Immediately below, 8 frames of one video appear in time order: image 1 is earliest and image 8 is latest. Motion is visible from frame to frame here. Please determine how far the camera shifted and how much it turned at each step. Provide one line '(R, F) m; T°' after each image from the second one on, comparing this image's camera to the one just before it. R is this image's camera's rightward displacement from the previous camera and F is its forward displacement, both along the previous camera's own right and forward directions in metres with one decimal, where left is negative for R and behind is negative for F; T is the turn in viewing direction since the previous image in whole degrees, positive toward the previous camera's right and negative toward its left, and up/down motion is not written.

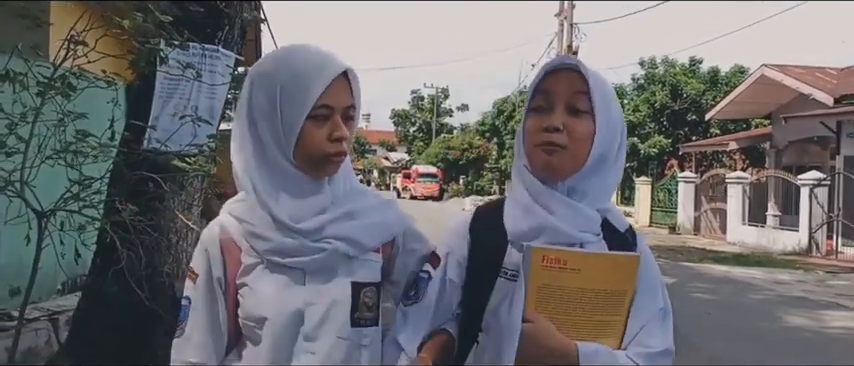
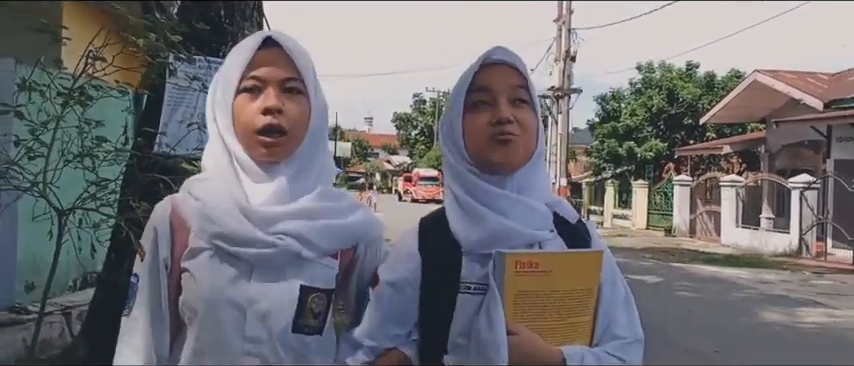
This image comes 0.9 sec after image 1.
(+0.1, -0.3) m; 0°
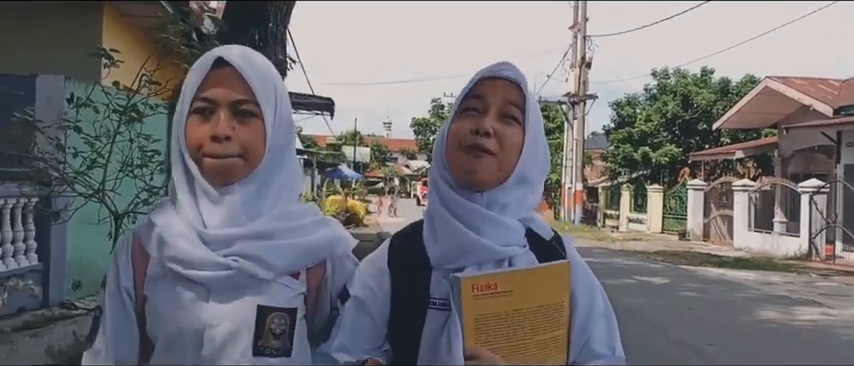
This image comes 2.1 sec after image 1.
(0.0, -0.4) m; -1°
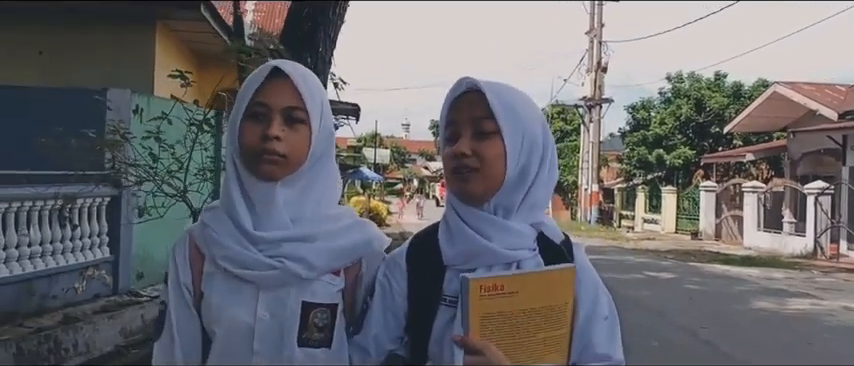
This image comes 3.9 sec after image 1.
(0.0, -0.6) m; -1°
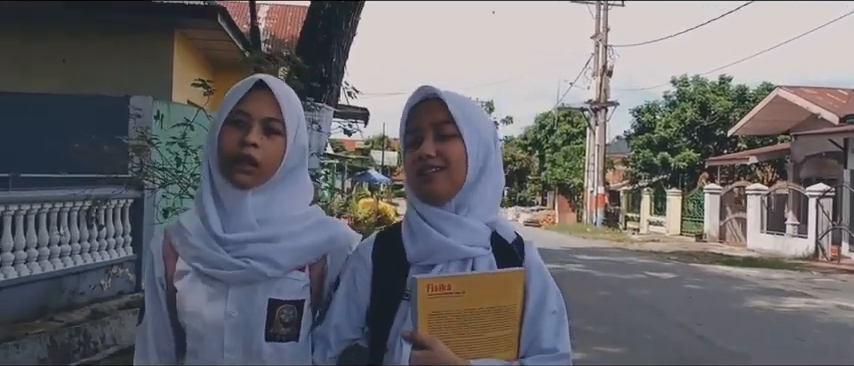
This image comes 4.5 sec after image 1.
(0.0, -0.3) m; 0°
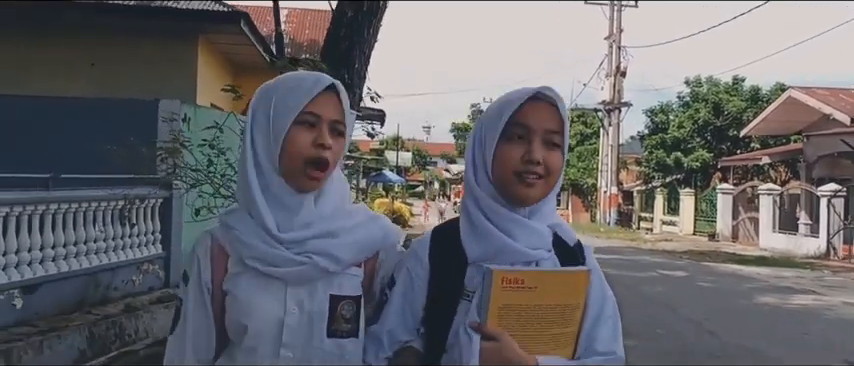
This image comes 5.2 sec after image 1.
(0.0, -0.2) m; -1°
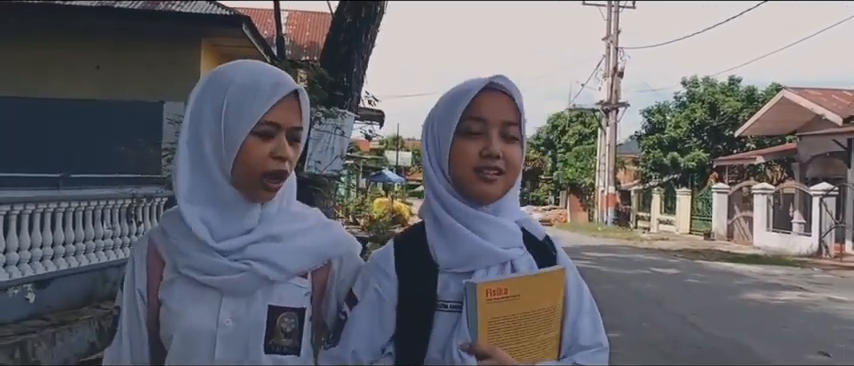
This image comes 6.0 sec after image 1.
(0.0, -0.2) m; 0°
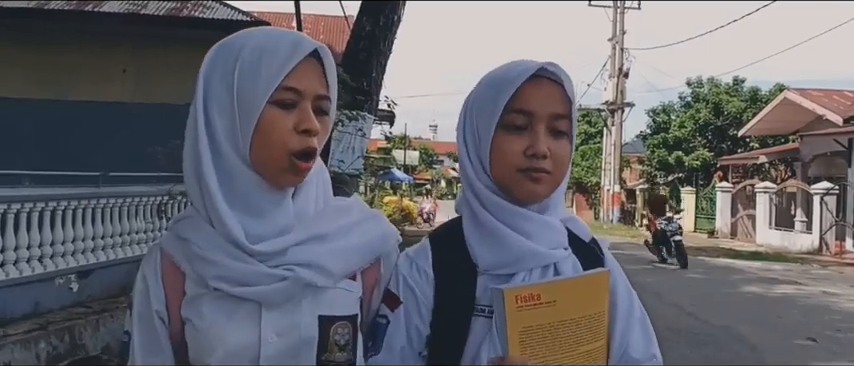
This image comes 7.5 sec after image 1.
(-0.1, -0.4) m; 0°
